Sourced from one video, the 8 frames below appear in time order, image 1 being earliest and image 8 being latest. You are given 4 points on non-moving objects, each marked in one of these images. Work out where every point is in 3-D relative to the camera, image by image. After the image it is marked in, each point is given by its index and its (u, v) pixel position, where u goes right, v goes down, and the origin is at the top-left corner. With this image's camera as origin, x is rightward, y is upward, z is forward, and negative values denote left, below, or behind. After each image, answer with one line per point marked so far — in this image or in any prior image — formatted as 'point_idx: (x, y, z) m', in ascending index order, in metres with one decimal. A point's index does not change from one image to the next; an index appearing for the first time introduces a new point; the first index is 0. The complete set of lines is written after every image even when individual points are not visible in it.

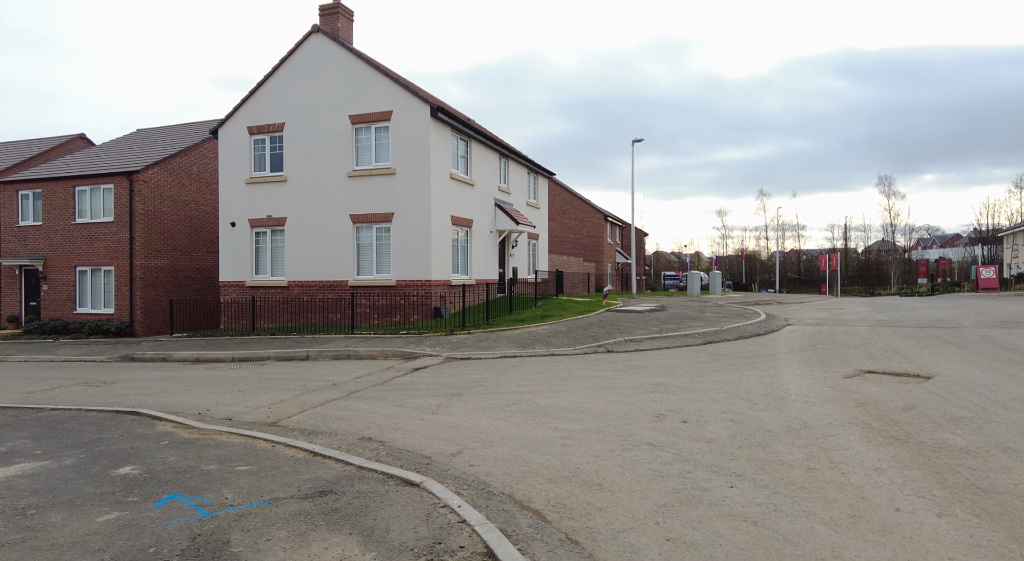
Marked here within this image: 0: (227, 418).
0: (-3.4, -1.7, +7.0) m
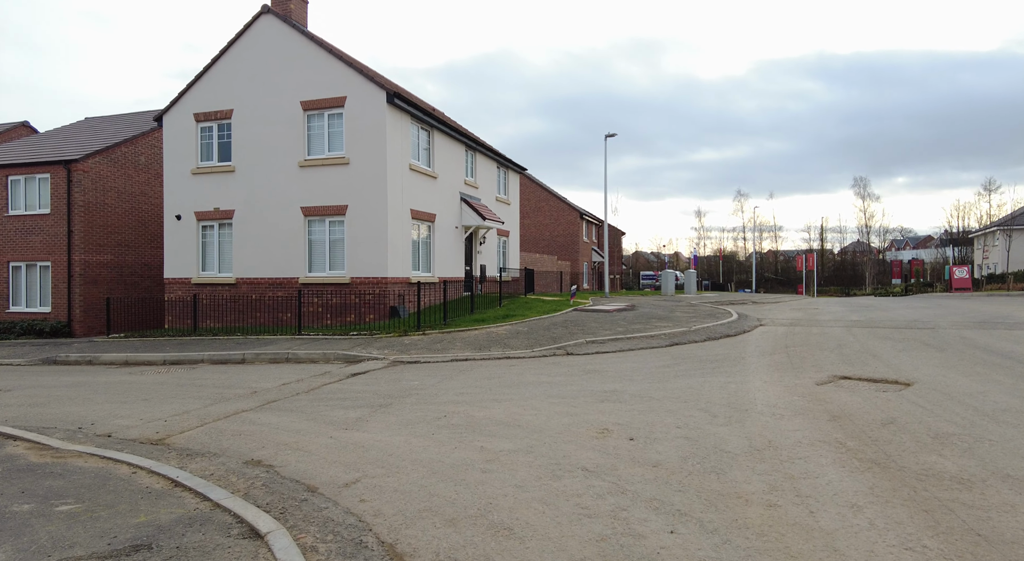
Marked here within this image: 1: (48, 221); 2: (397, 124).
0: (-4.2, -1.6, +6.0) m
1: (-15.8, +2.0, +19.9) m
2: (-3.3, +4.6, +16.9) m
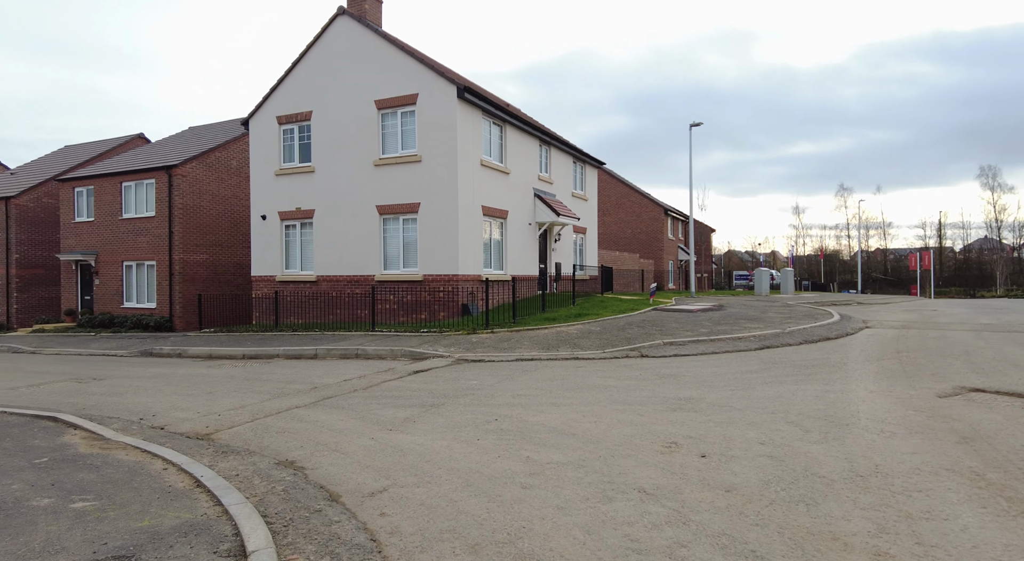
0: (-3.6, -1.5, +6.0) m
1: (-13.2, +2.1, +21.4) m
2: (-1.2, +4.6, +16.6) m
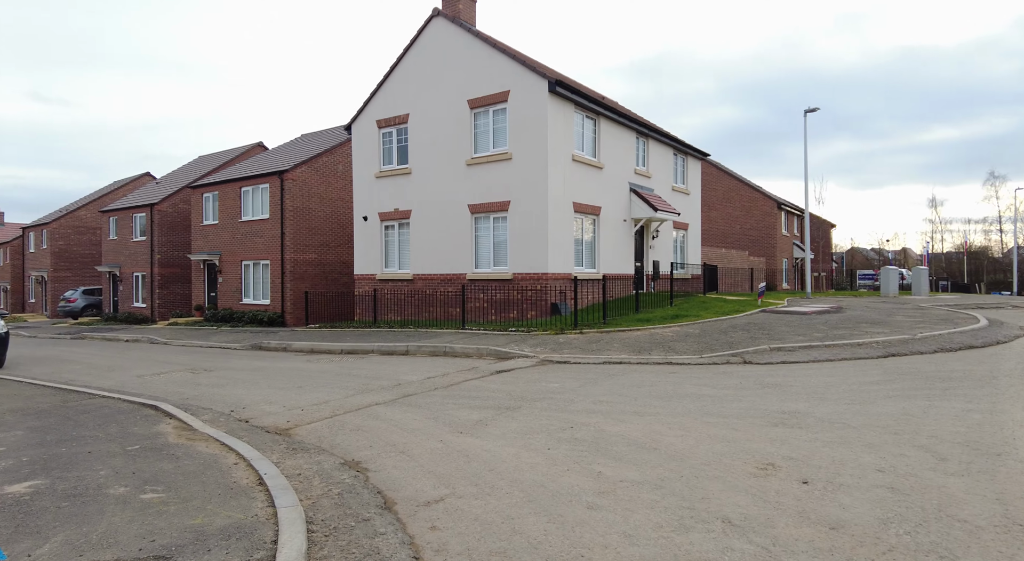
0: (-2.8, -1.5, +6.2) m
1: (-9.6, +2.2, +23.0) m
2: (+1.4, +4.7, +16.3) m
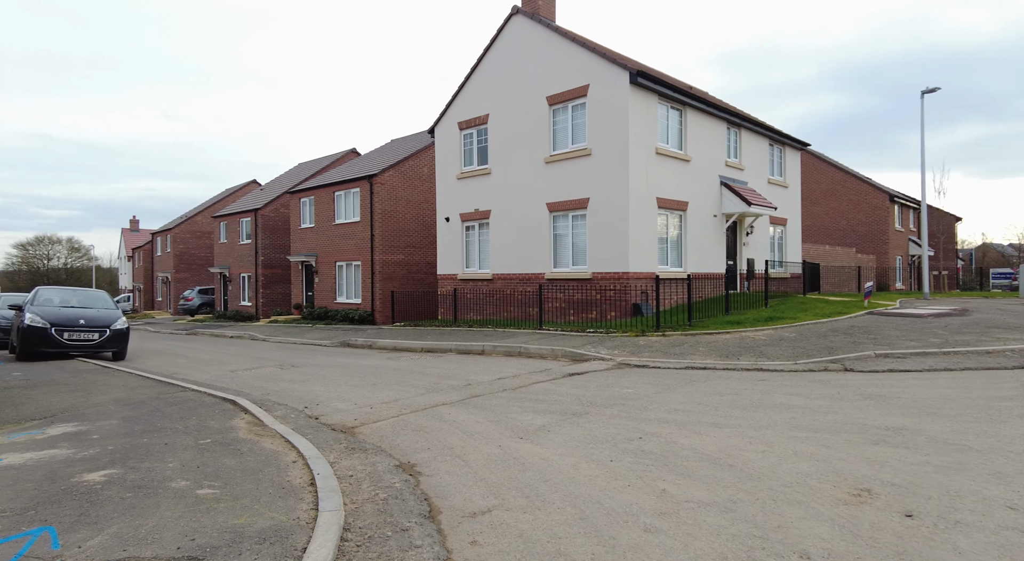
0: (-2.1, -1.5, +6.3) m
1: (-6.3, +2.2, +23.9) m
2: (+3.5, +4.7, +15.6) m
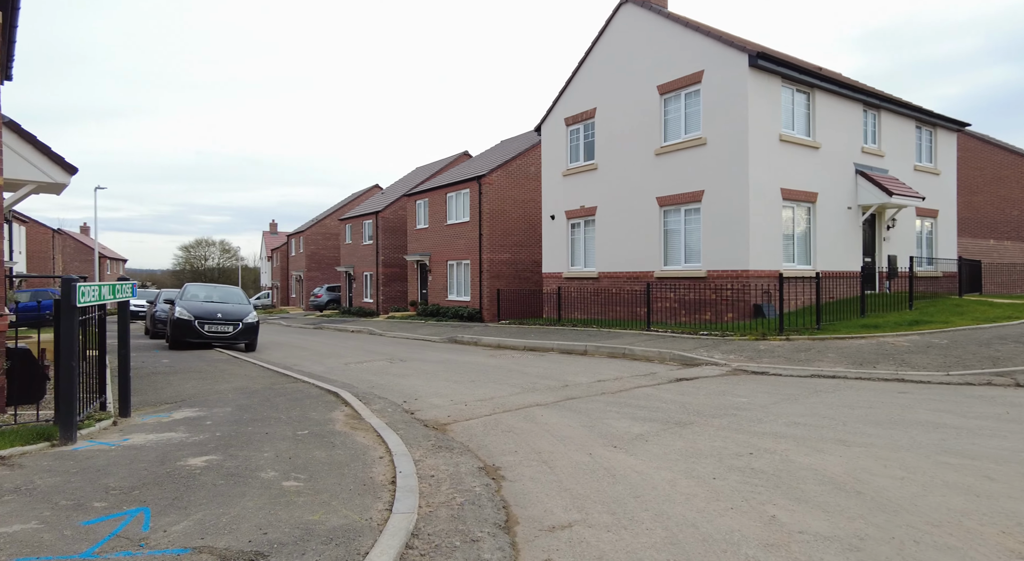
0: (-1.1, -1.4, +6.4) m
1: (-1.9, +2.2, +24.4) m
2: (+6.2, +4.7, +14.4) m
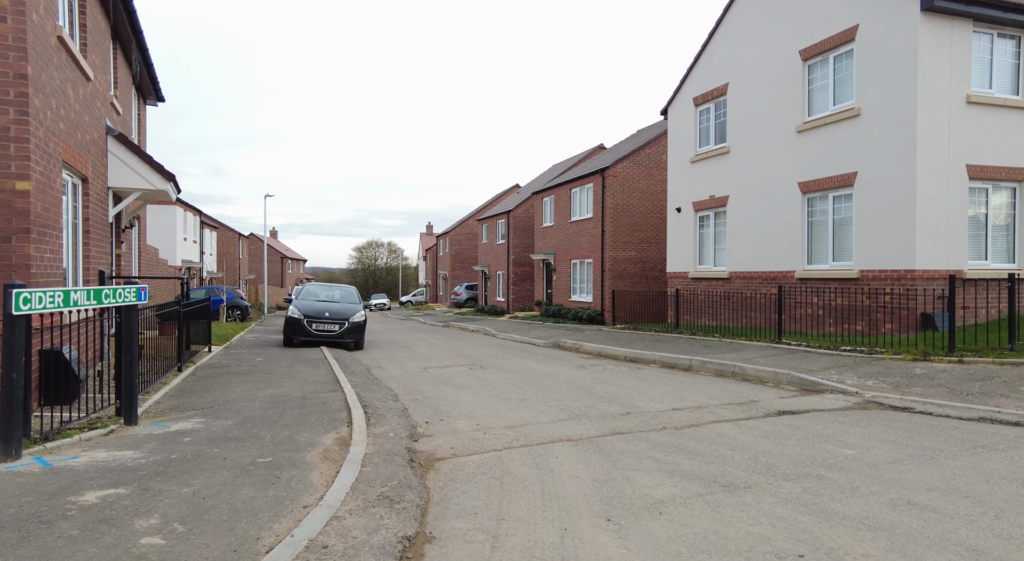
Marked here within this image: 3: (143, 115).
0: (-0.9, -1.5, +5.5) m
1: (+3.1, +2.3, +23.1) m
2: (+8.3, +4.7, +11.3) m
3: (-9.0, +4.0, +14.3) m
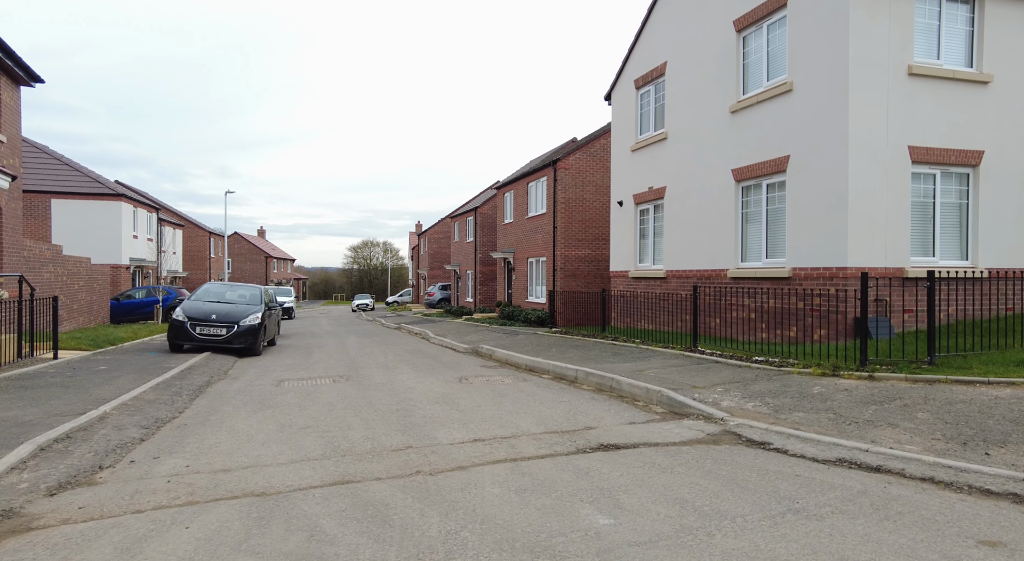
0: (-3.2, -1.5, +4.1) m
1: (+1.1, +2.3, +21.7) m
2: (+6.1, +4.7, +9.8) m
3: (-11.1, +4.1, +13.0) m
